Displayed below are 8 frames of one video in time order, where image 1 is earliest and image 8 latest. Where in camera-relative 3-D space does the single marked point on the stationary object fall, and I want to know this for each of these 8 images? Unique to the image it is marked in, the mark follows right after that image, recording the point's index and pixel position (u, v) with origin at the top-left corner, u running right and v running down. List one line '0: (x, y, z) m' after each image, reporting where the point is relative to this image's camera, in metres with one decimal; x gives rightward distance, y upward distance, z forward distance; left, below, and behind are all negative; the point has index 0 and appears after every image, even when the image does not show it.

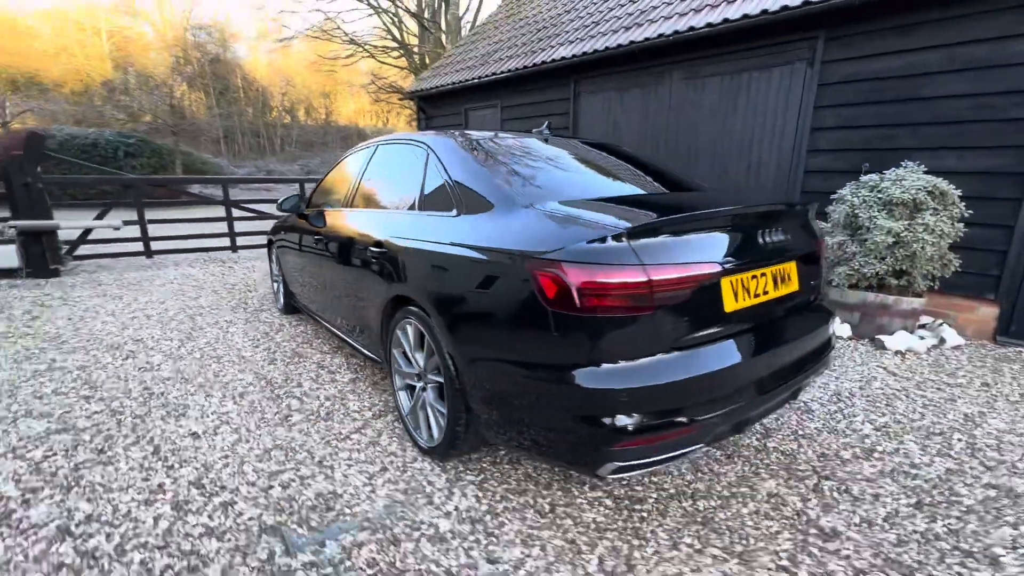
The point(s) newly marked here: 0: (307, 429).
0: (-1.0, -0.7, +2.2) m
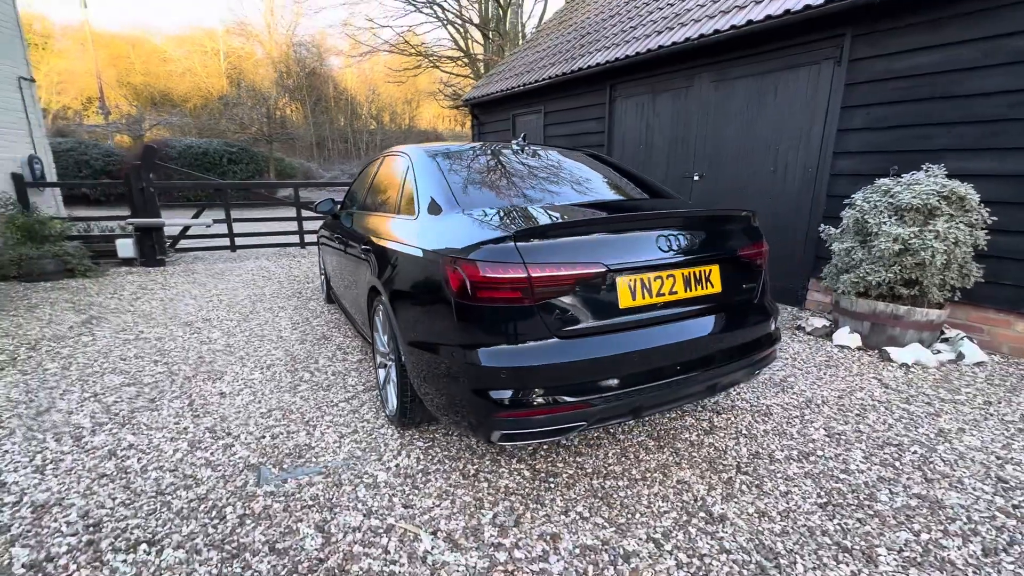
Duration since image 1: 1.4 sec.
0: (-1.2, -0.6, +2.6) m
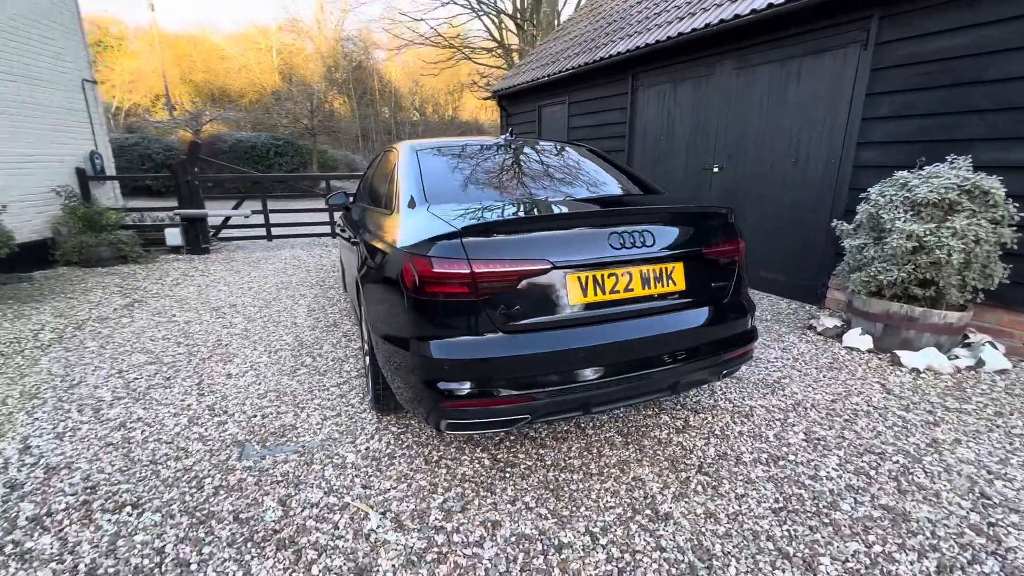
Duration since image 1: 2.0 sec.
0: (-1.3, -0.5, +2.8) m
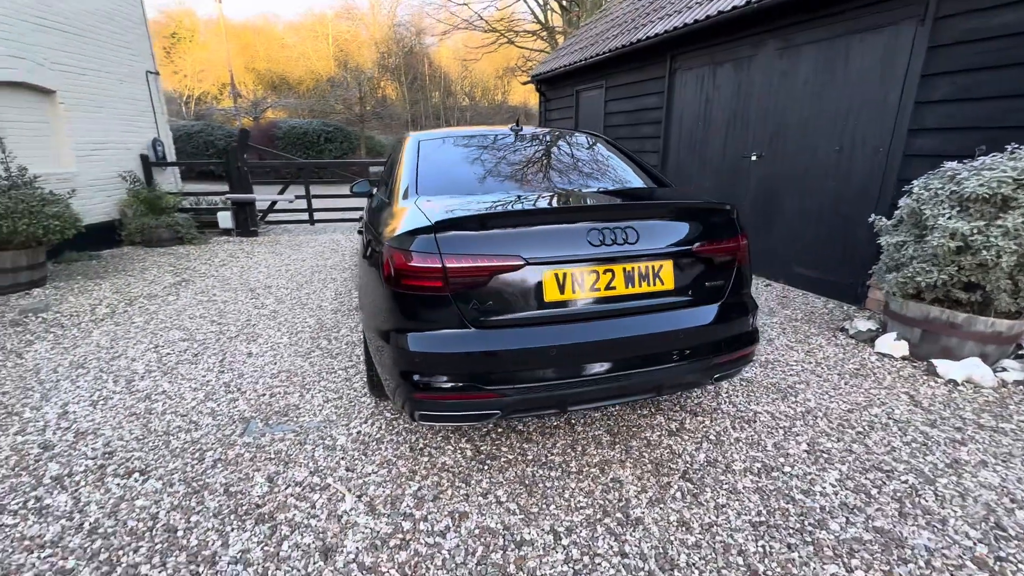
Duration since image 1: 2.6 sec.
0: (-1.2, -0.5, +2.9) m
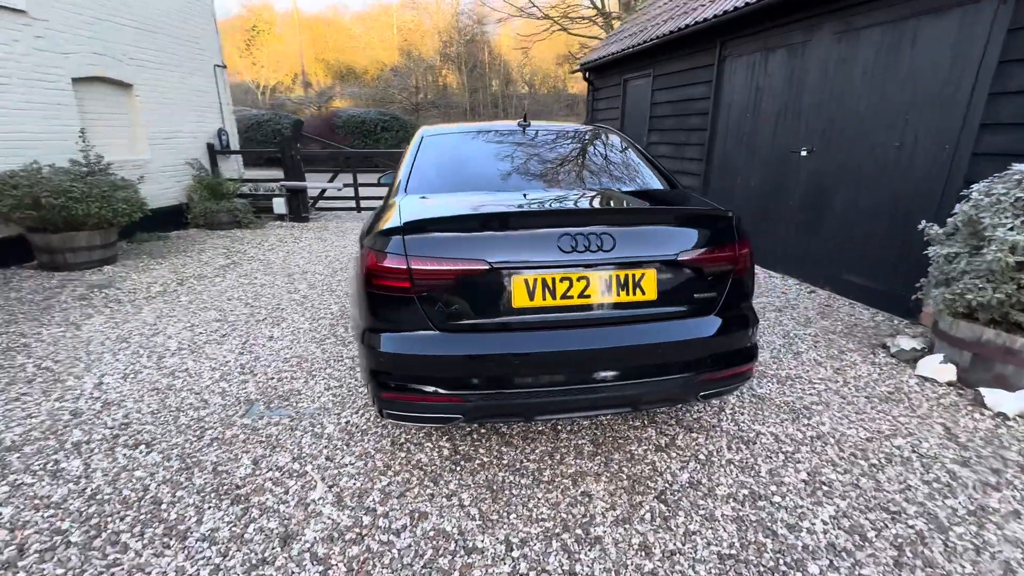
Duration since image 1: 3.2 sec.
0: (-1.2, -0.4, +3.1) m
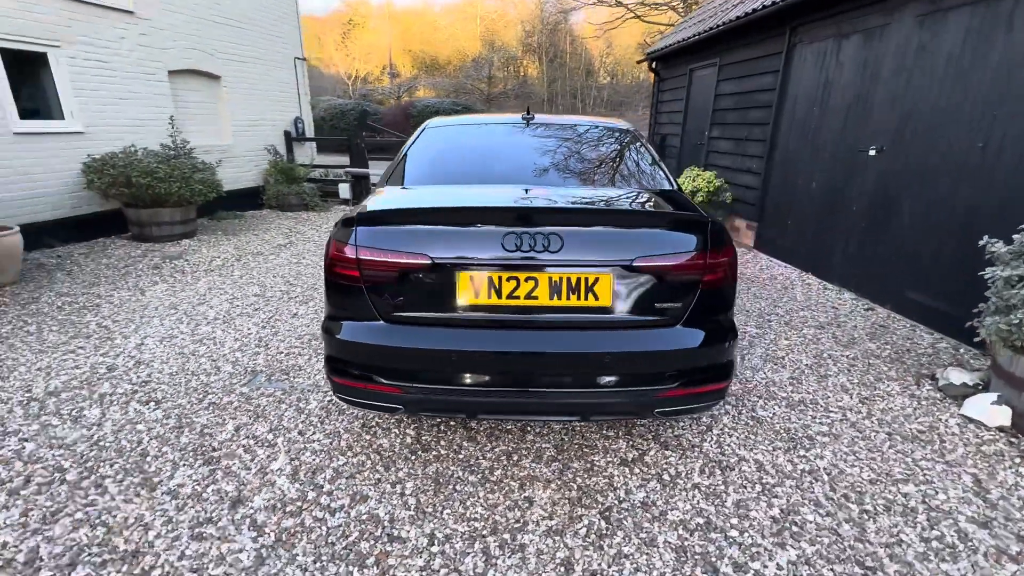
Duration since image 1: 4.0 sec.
0: (-1.2, -0.3, +3.2) m
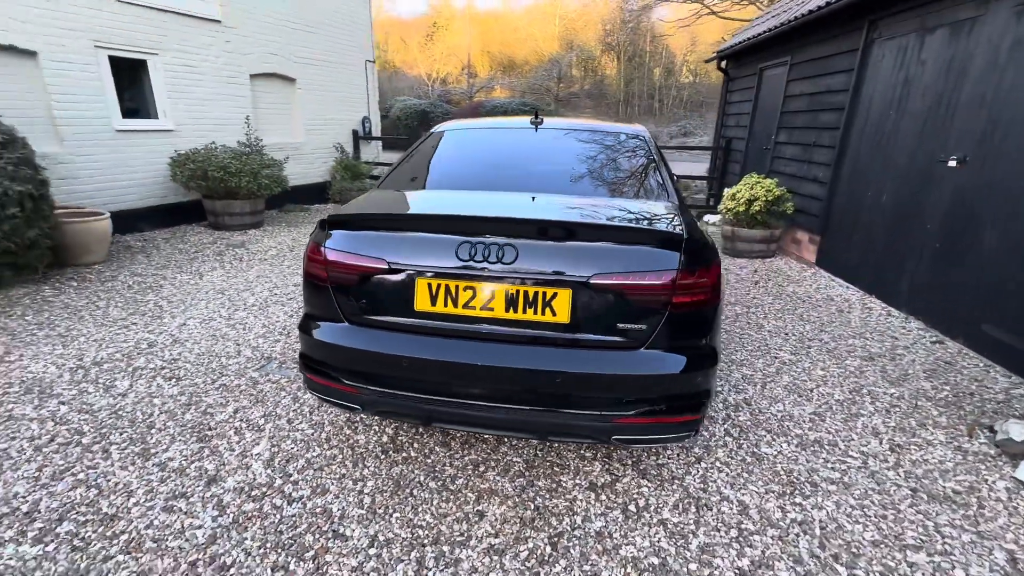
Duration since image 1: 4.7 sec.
0: (-1.1, -0.3, +3.3) m
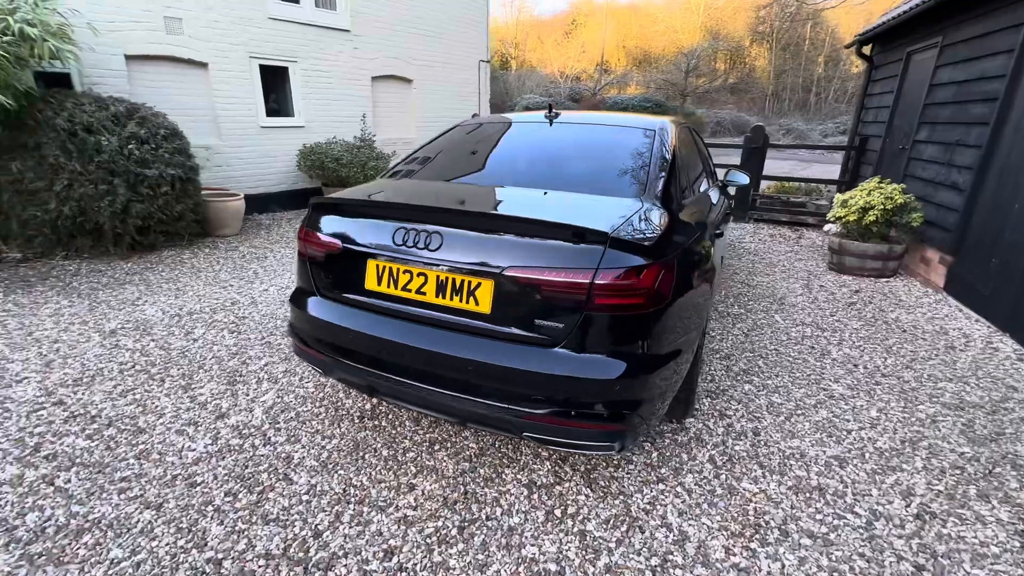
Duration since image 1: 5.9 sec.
0: (-0.9, -0.1, +3.6) m
